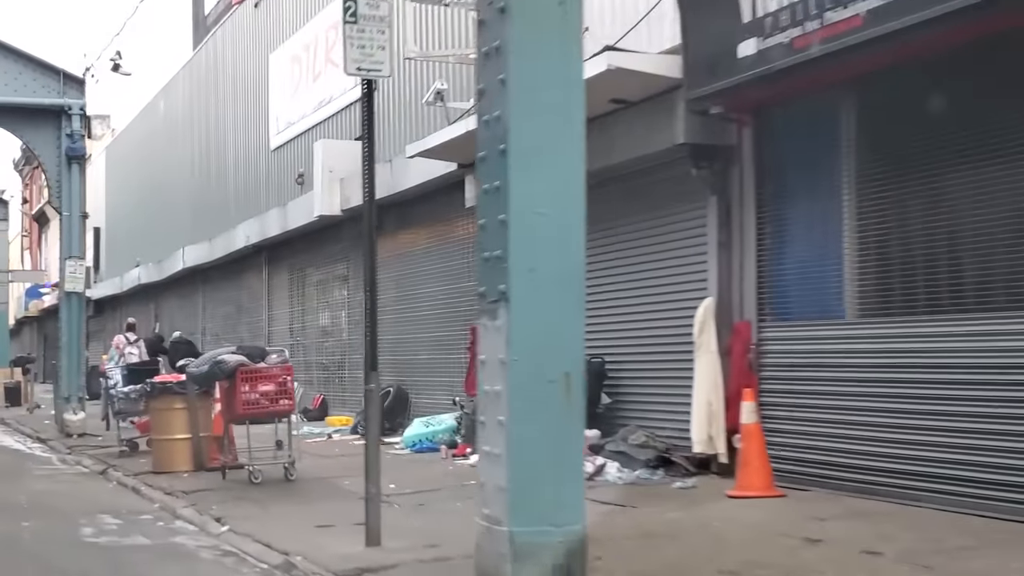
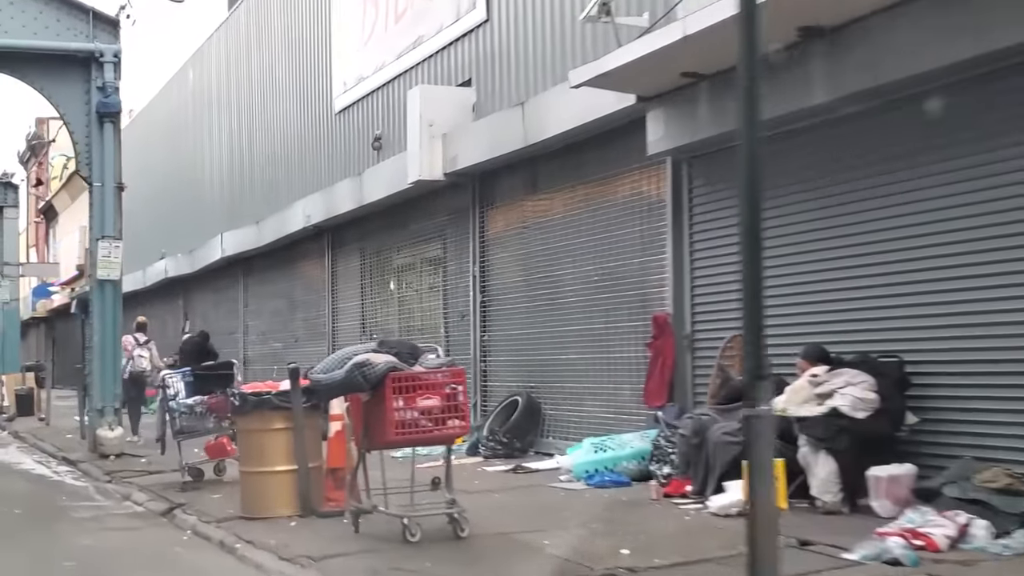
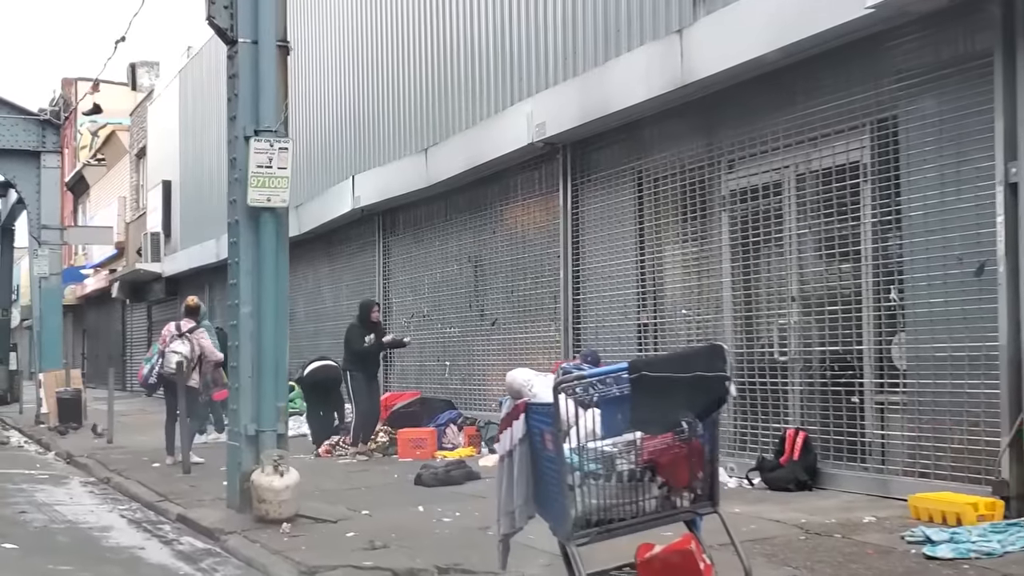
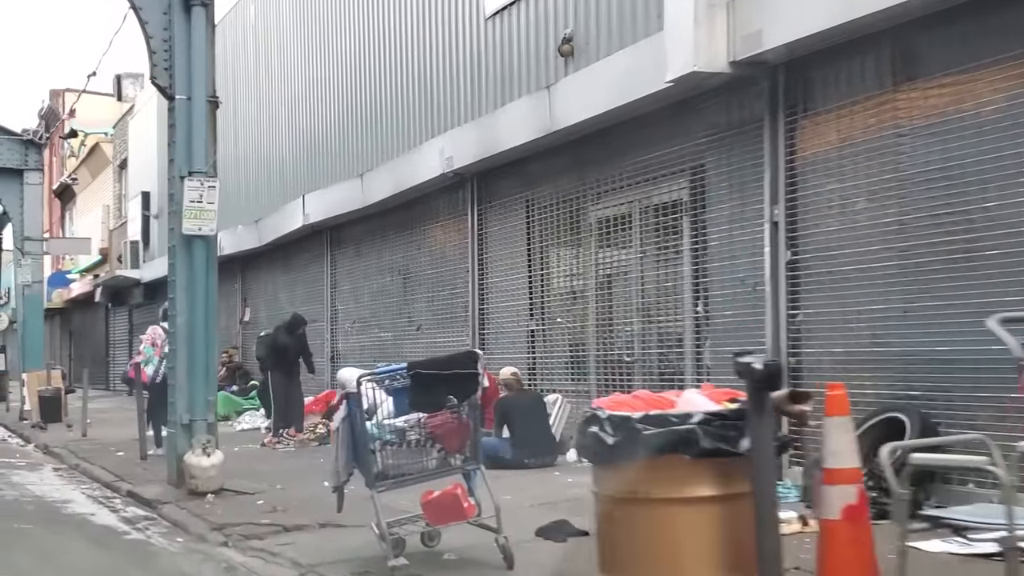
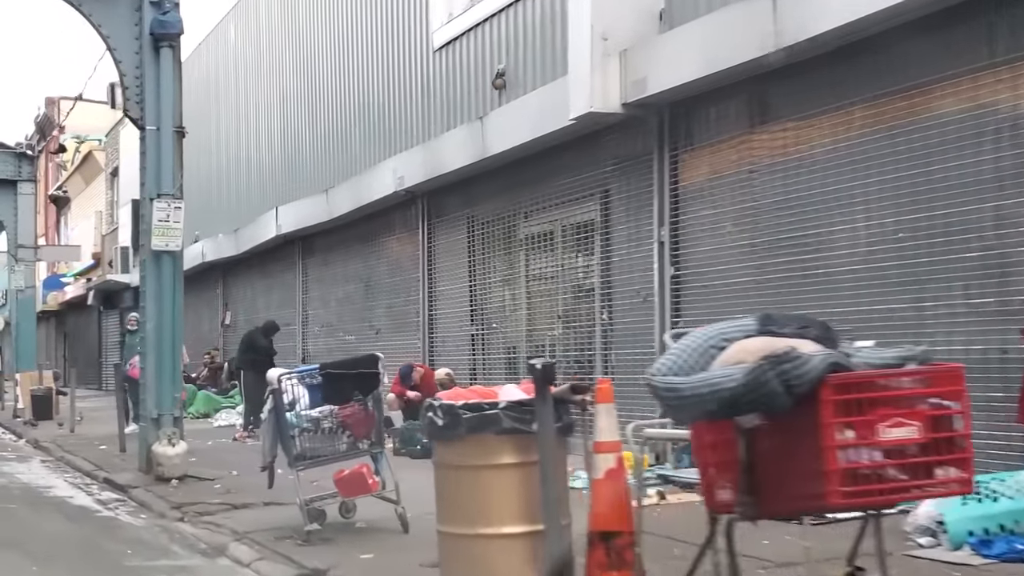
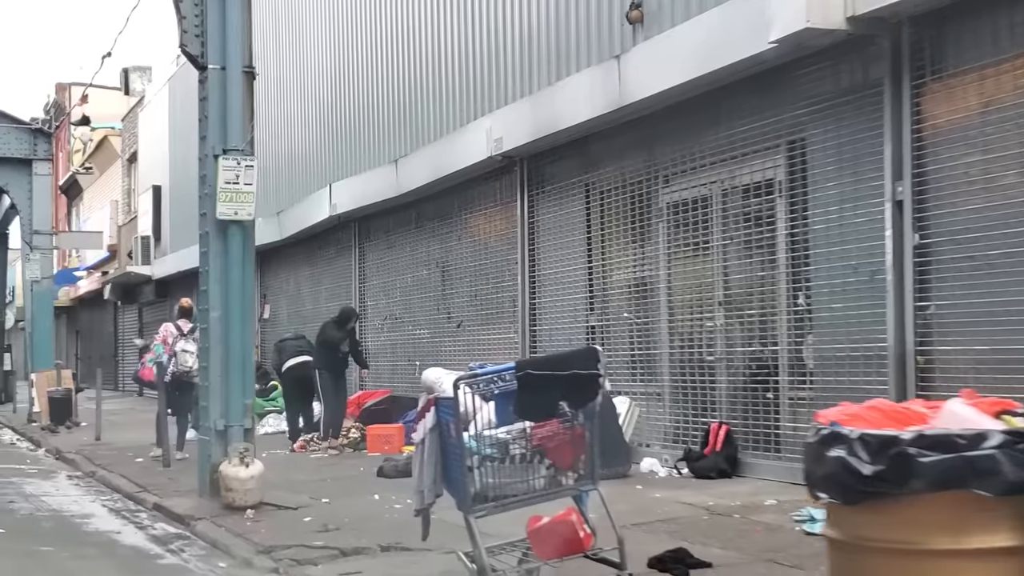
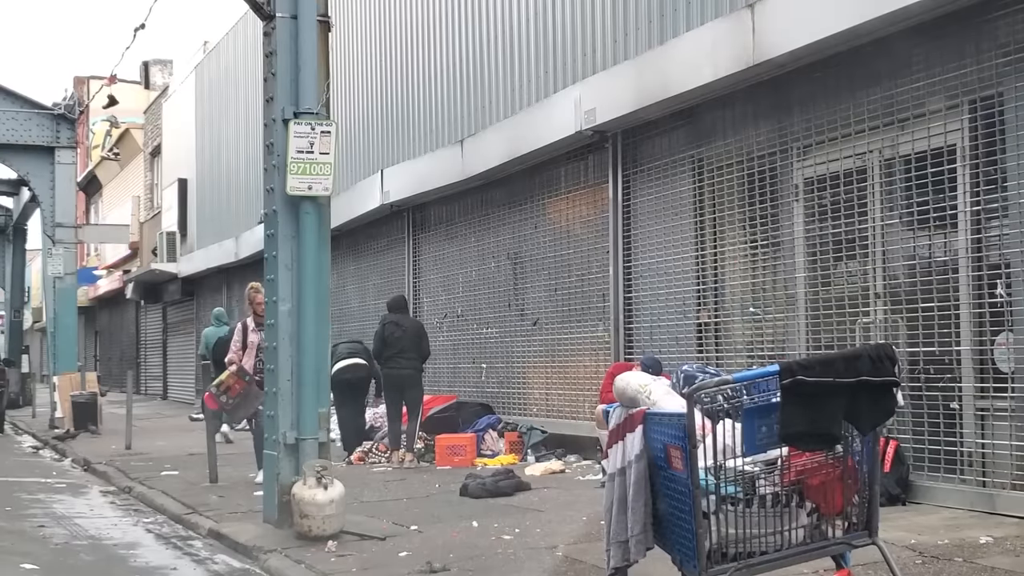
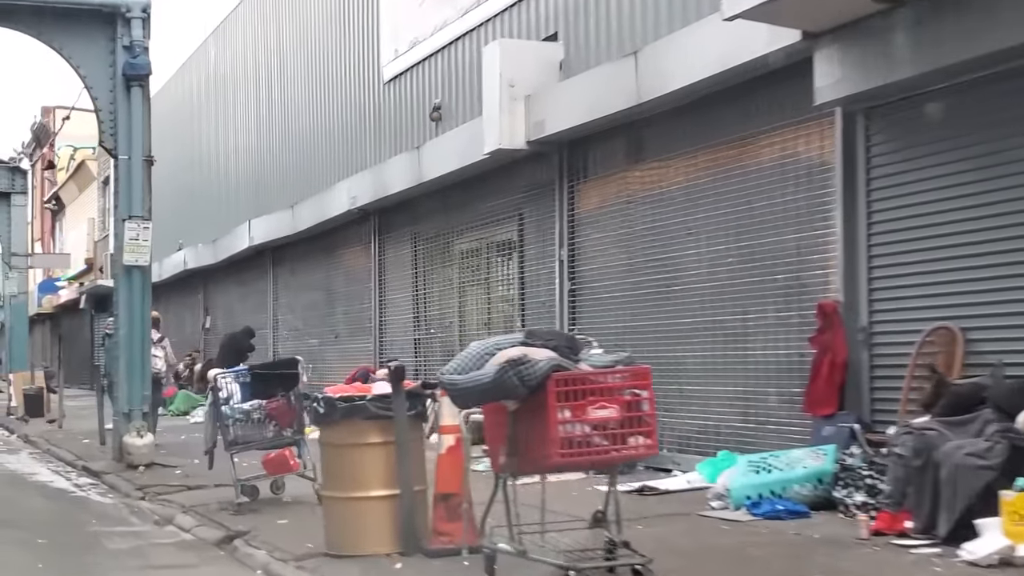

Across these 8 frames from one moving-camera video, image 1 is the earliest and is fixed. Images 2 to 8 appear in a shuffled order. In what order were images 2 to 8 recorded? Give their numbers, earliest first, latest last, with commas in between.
2, 8, 5, 4, 6, 3, 7
